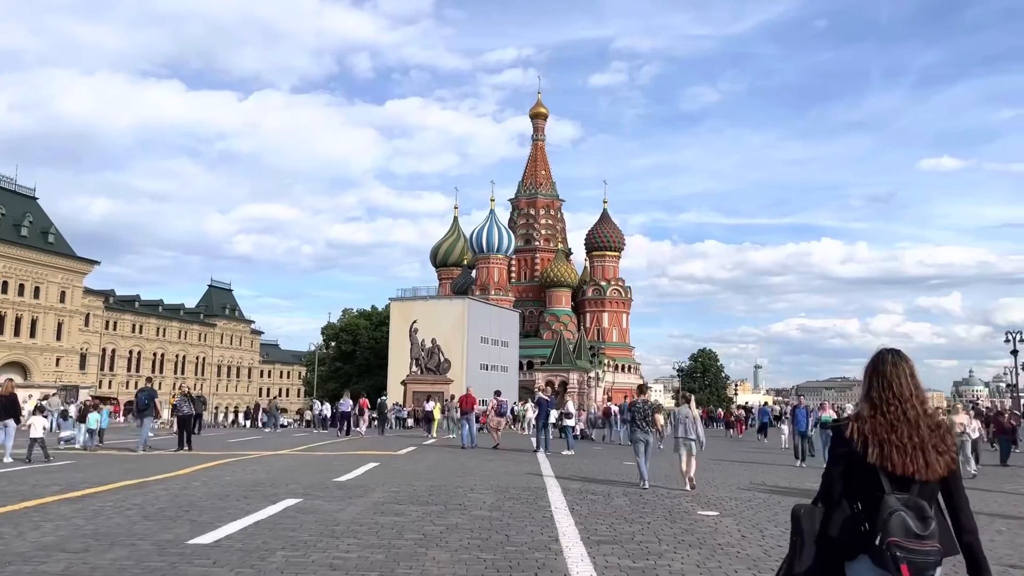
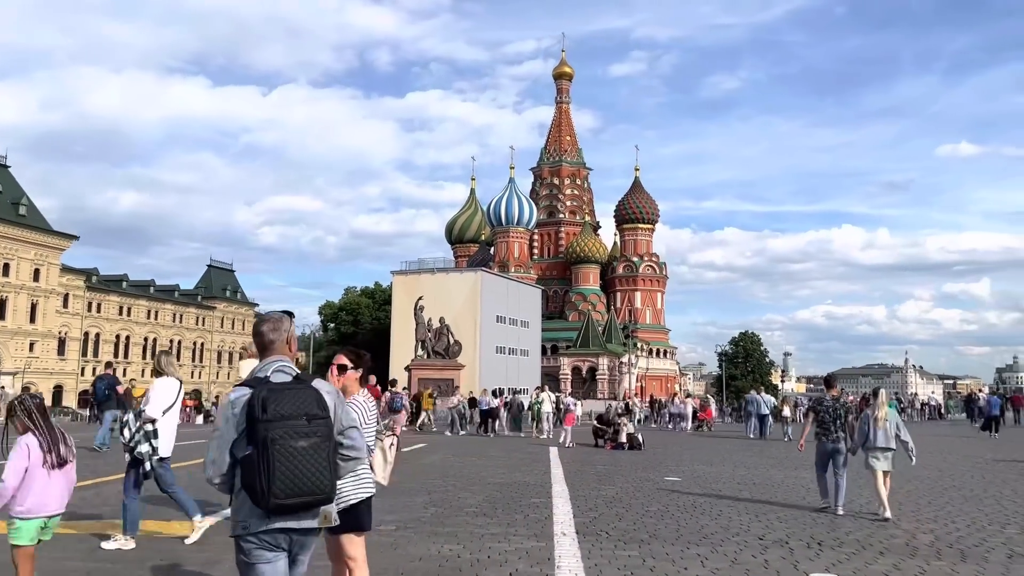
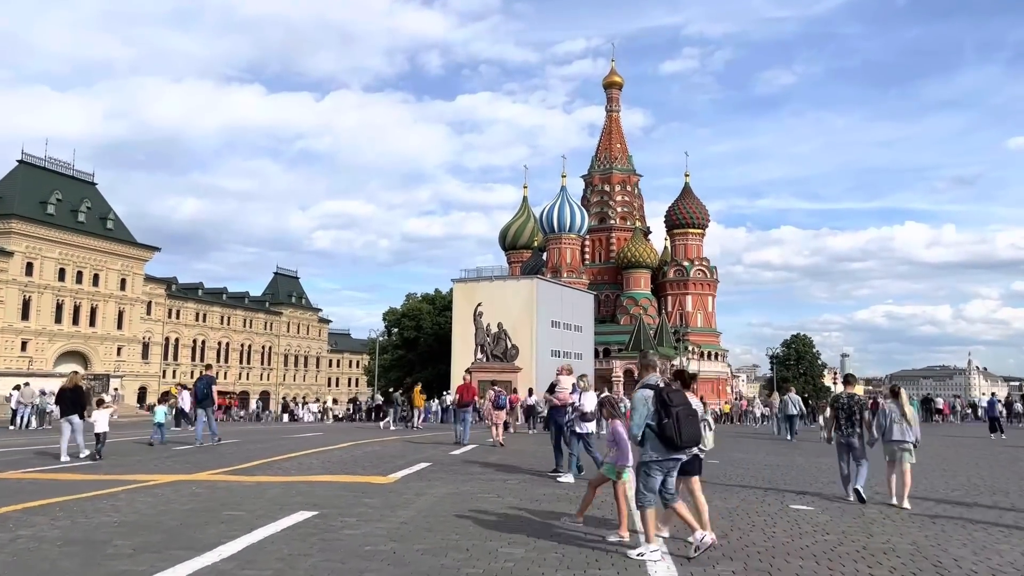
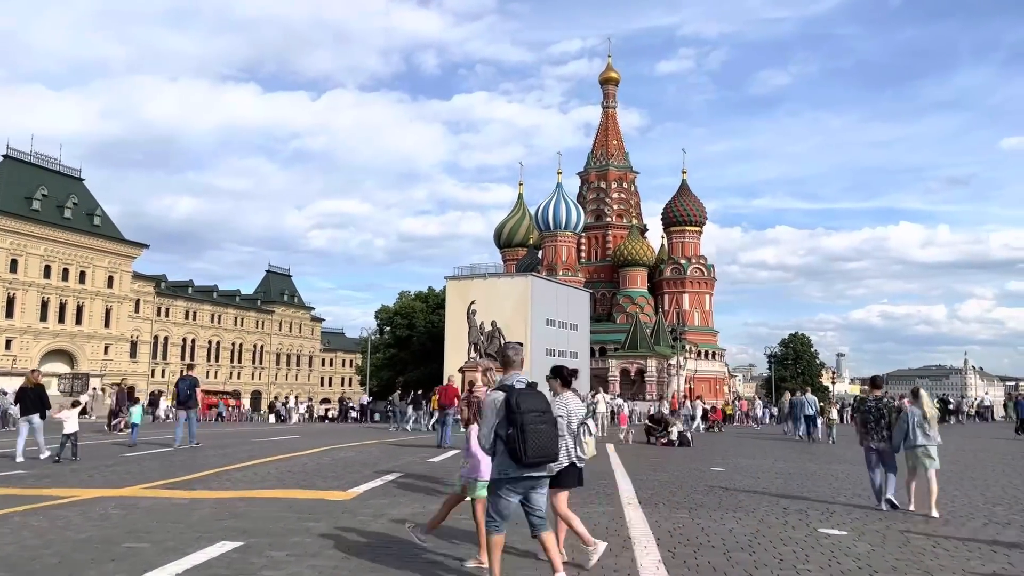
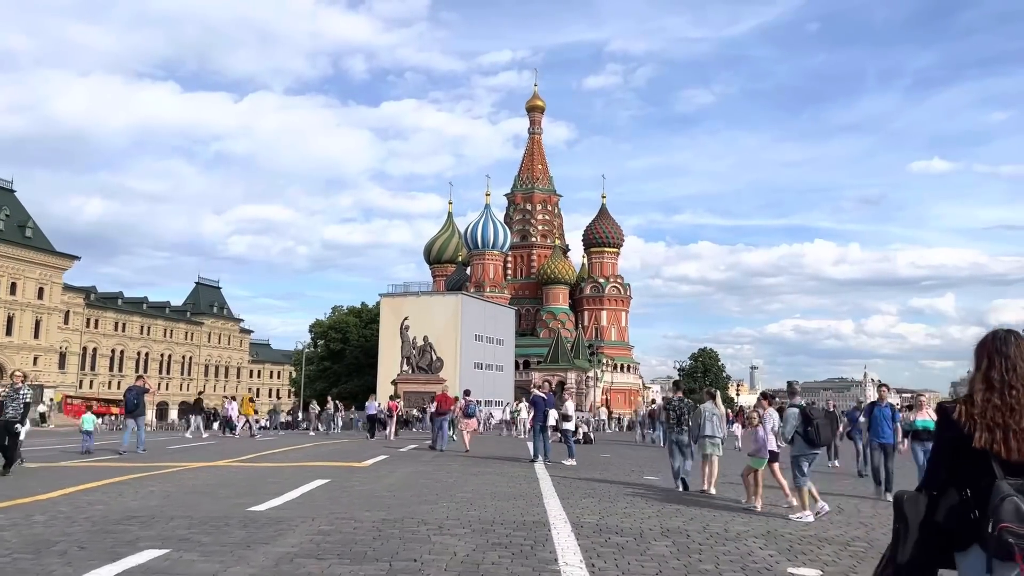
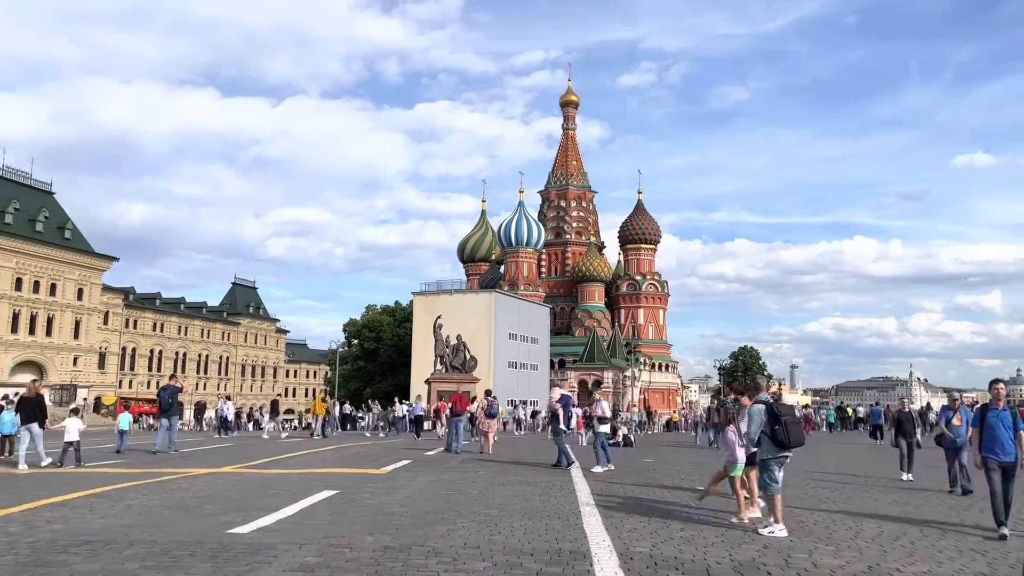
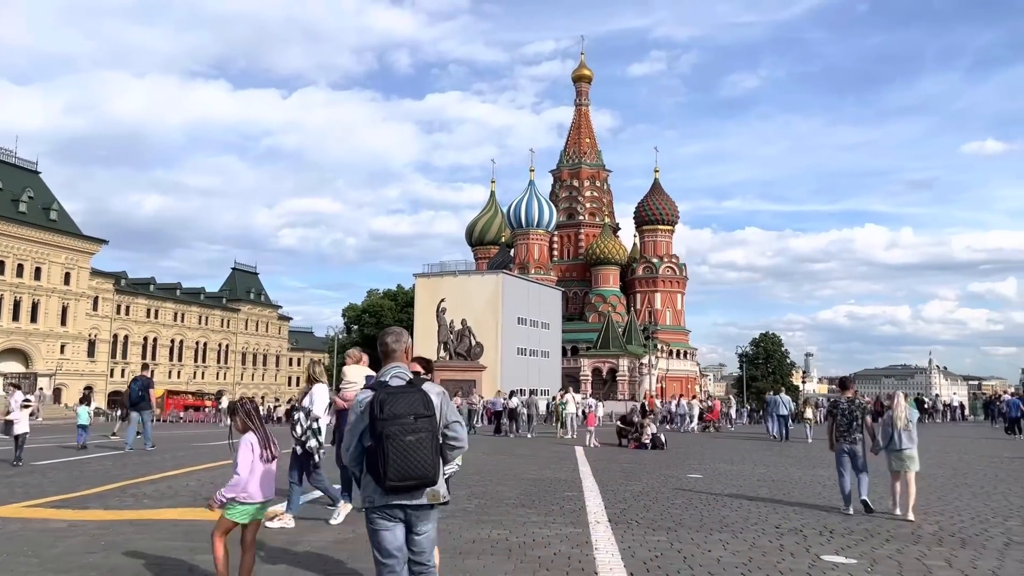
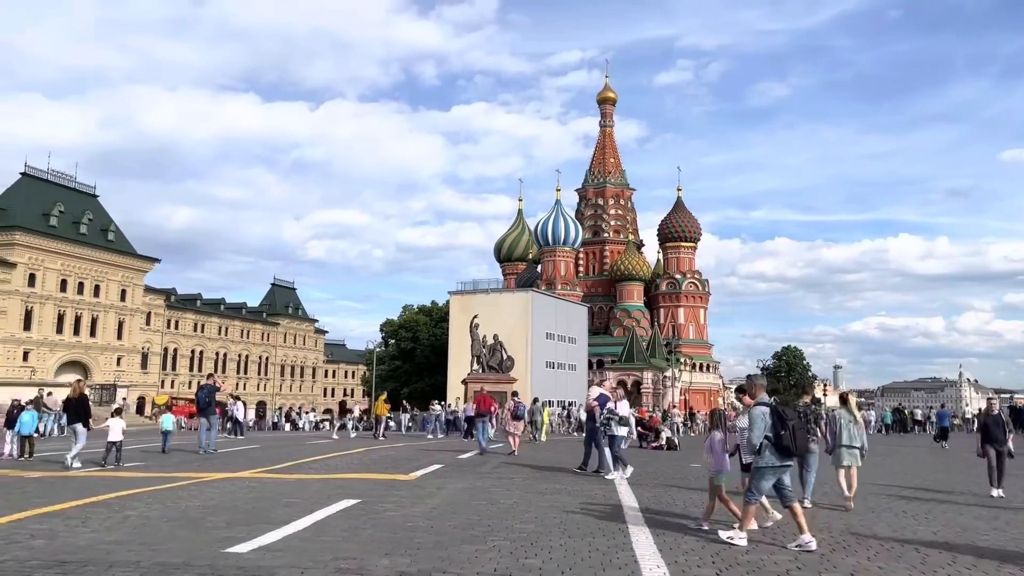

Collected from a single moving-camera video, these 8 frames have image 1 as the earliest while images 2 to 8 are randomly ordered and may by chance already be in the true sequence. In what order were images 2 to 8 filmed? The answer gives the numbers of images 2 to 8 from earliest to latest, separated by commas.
5, 6, 8, 3, 4, 7, 2
